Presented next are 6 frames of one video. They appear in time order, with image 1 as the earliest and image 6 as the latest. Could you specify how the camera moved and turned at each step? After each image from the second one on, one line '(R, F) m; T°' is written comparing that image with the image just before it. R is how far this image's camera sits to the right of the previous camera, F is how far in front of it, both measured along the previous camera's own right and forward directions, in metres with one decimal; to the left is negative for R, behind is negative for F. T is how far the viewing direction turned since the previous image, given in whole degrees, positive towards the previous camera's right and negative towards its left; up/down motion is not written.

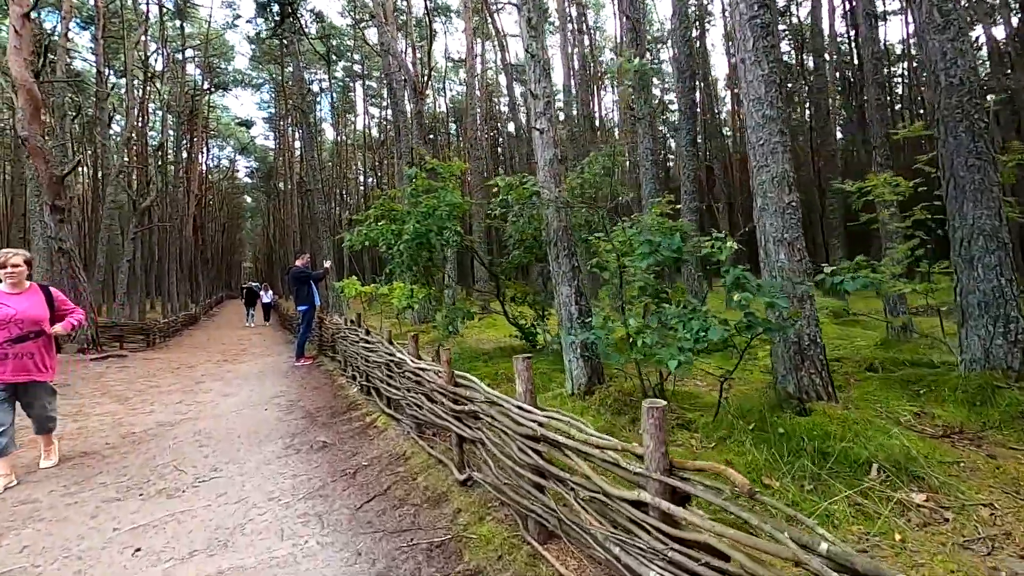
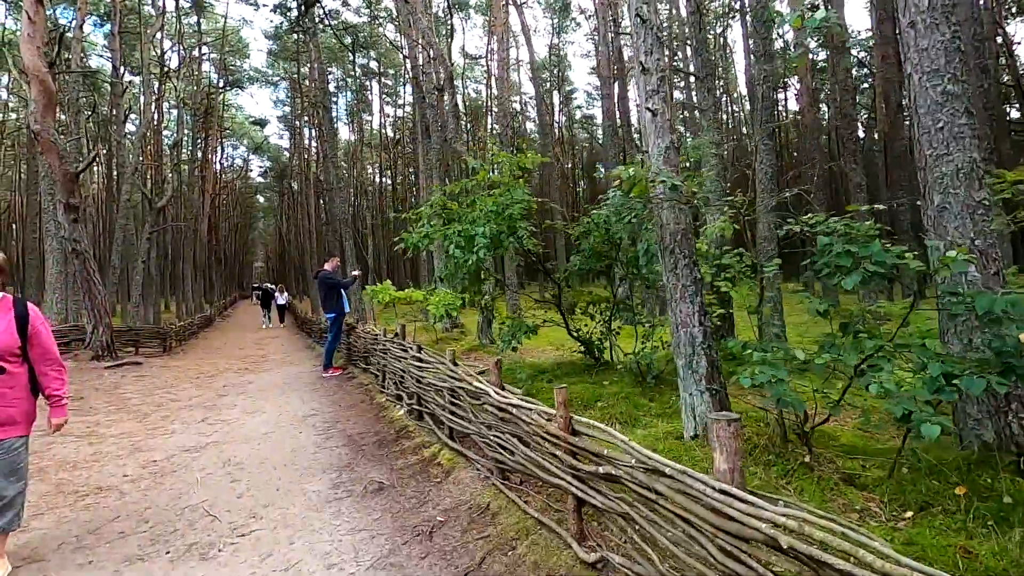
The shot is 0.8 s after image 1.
(-0.6, +0.7) m; -1°
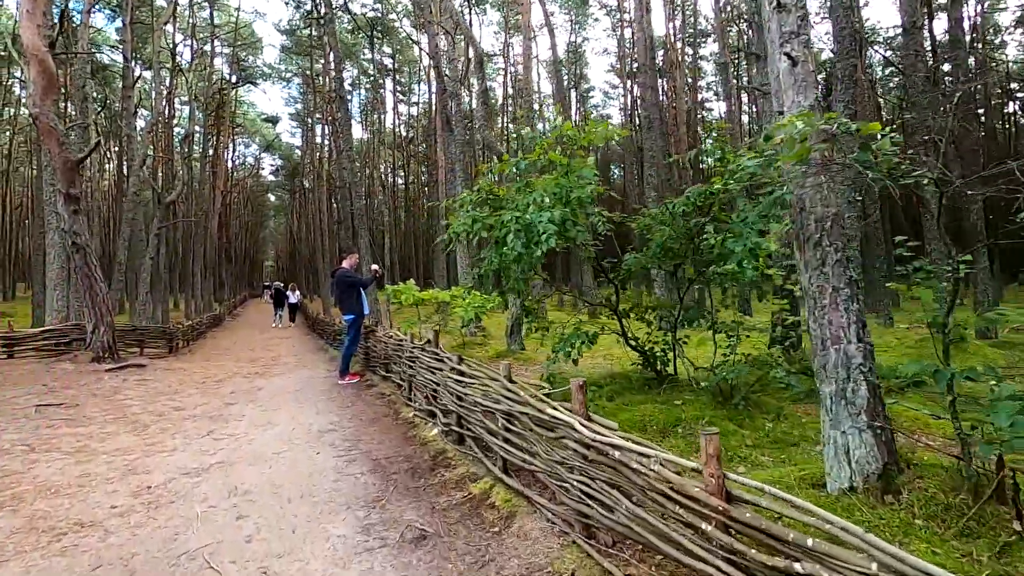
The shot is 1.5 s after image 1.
(-0.4, +0.8) m; -1°
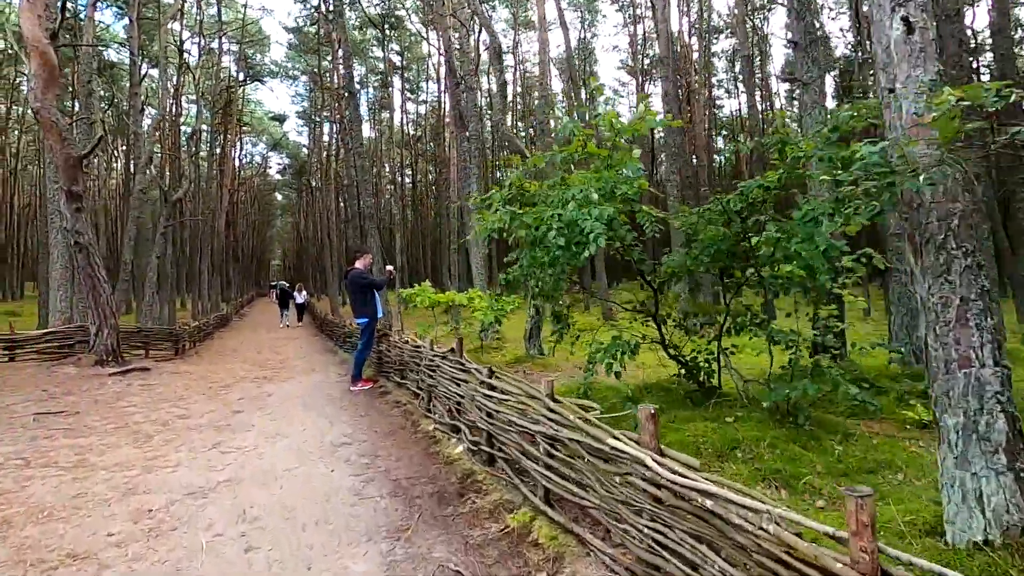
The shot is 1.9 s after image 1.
(-0.2, +0.4) m; -1°
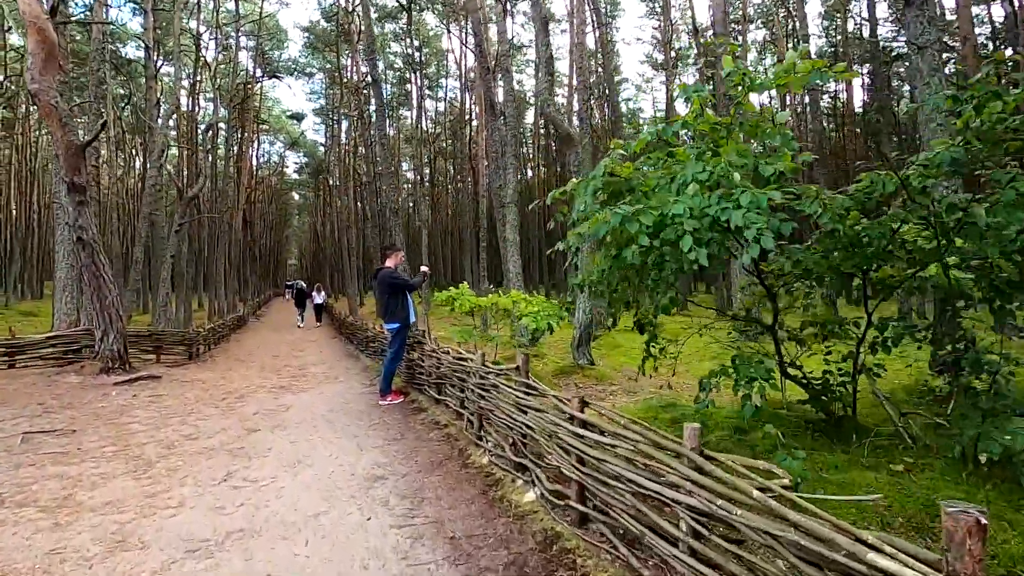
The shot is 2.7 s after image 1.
(-0.4, +0.9) m; -1°
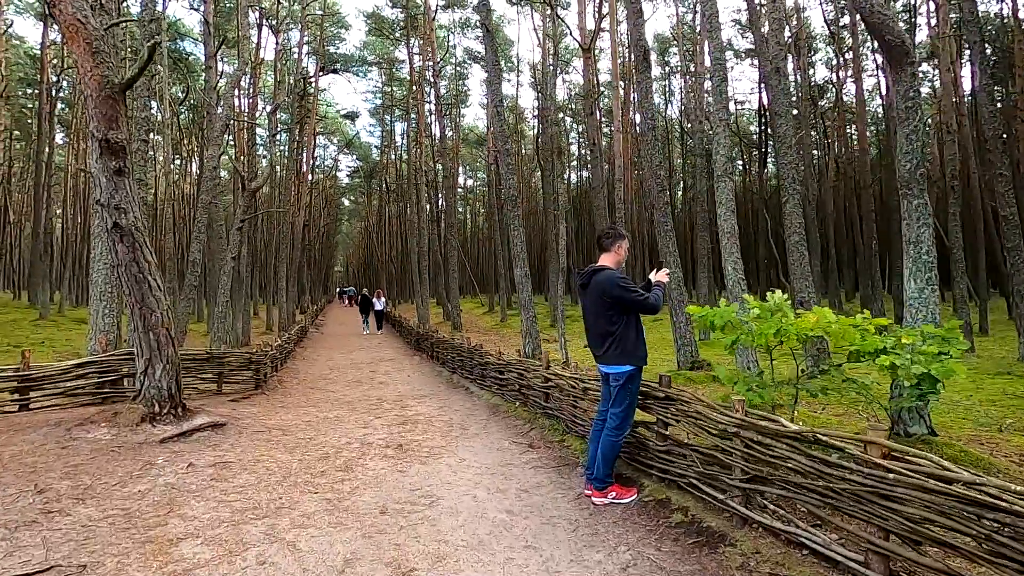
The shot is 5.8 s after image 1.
(-2.0, +2.9) m; -4°
